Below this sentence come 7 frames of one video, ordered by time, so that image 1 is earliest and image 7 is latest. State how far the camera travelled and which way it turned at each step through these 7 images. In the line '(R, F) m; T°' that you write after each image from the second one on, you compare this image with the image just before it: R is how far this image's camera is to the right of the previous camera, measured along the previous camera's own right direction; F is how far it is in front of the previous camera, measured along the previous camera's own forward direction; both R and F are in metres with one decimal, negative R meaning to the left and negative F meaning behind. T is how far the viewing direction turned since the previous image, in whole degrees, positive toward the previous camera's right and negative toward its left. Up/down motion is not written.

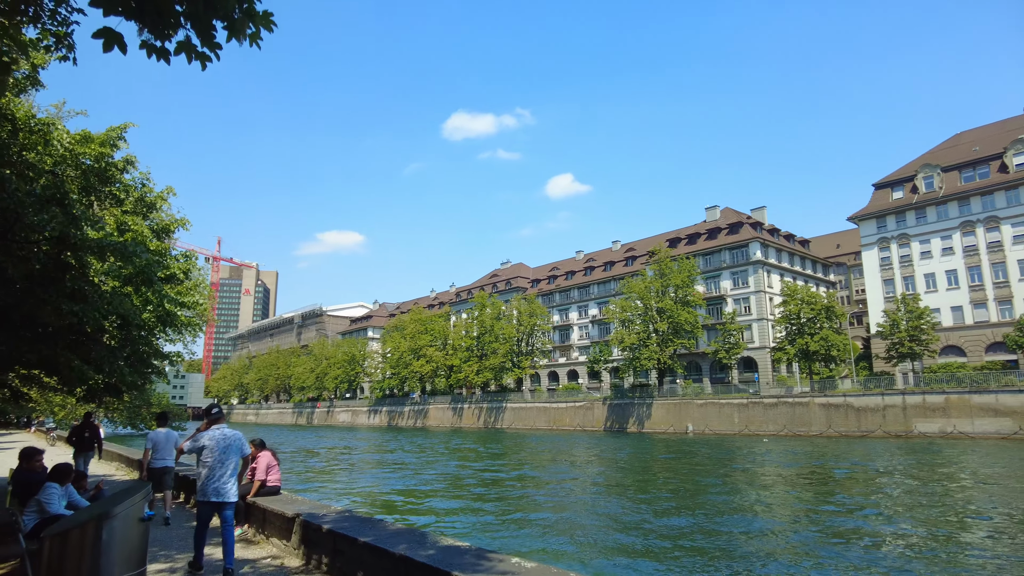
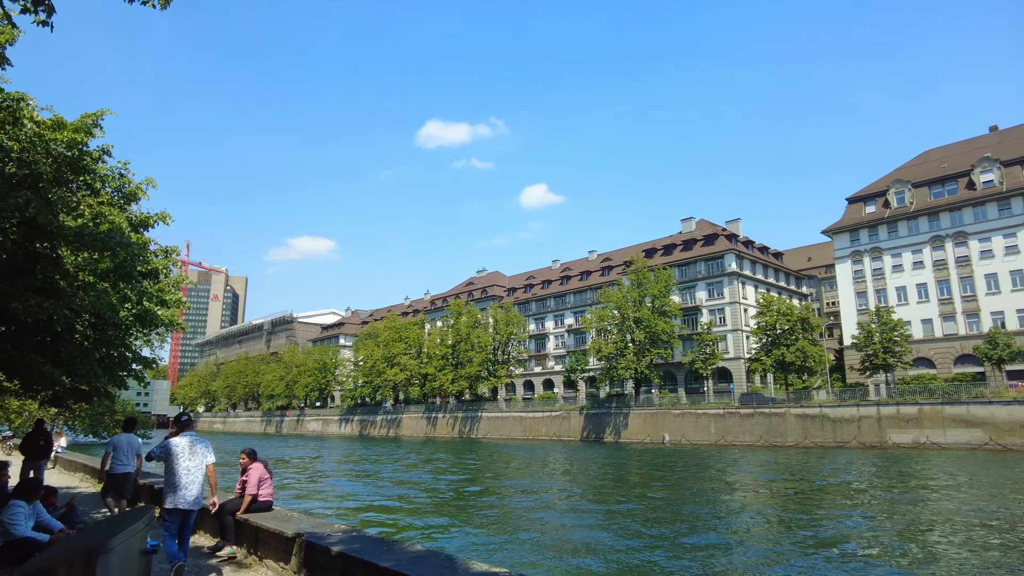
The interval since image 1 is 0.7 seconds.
(-0.2, +0.2) m; +2°
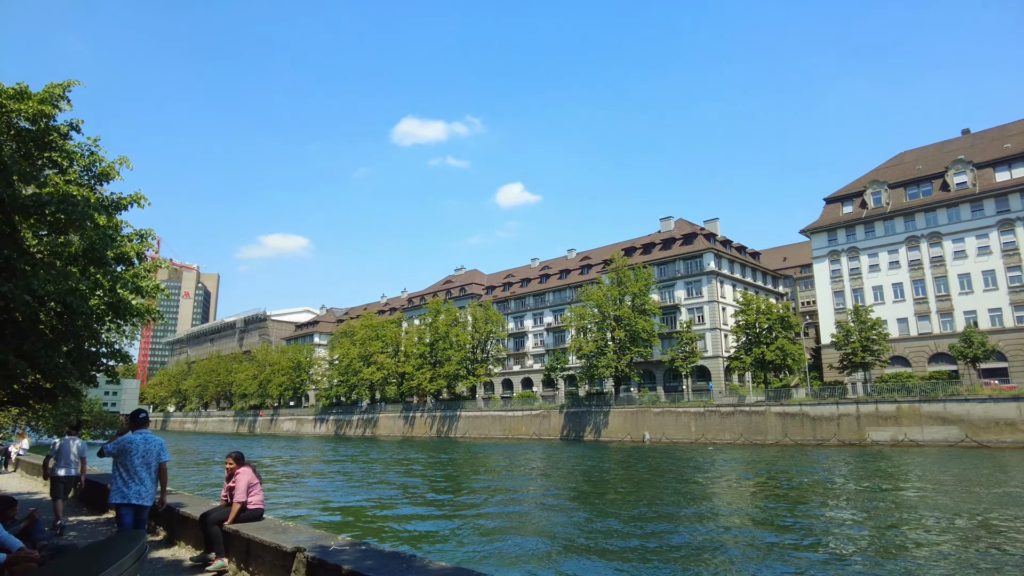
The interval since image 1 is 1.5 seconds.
(-0.2, +0.3) m; +2°
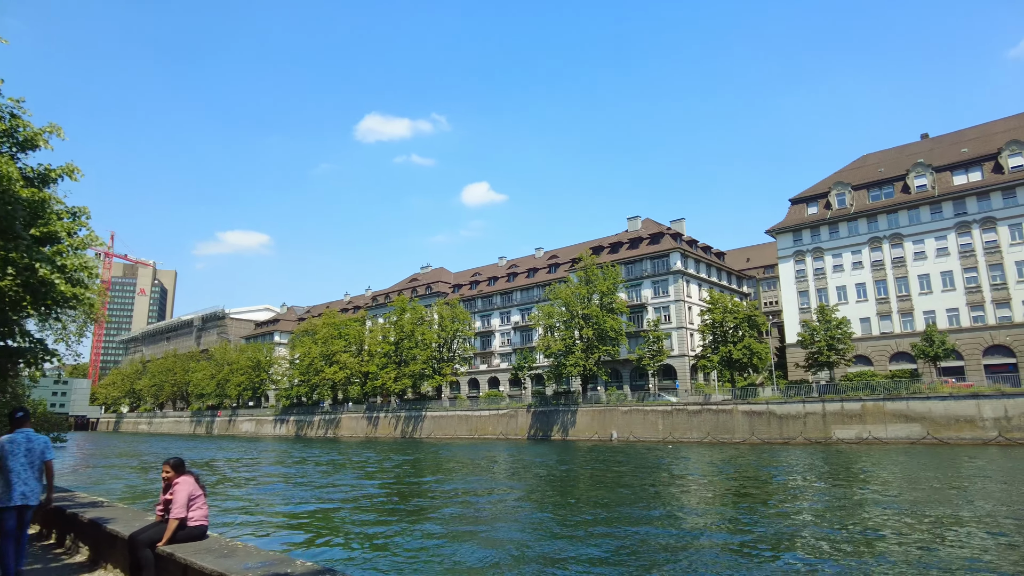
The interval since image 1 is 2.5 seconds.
(-0.1, +0.4) m; +3°
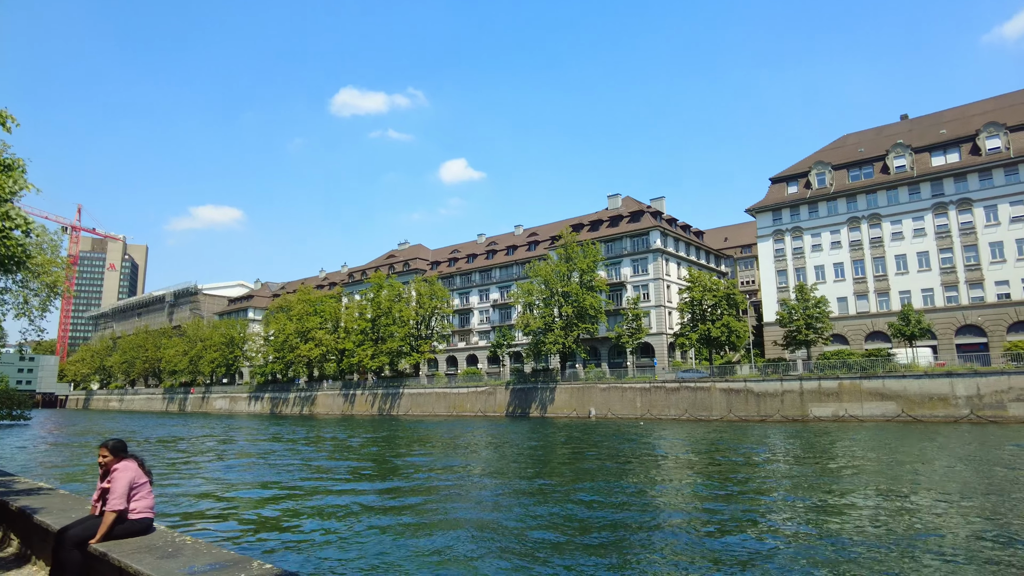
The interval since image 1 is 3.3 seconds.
(-0.1, +0.3) m; +2°
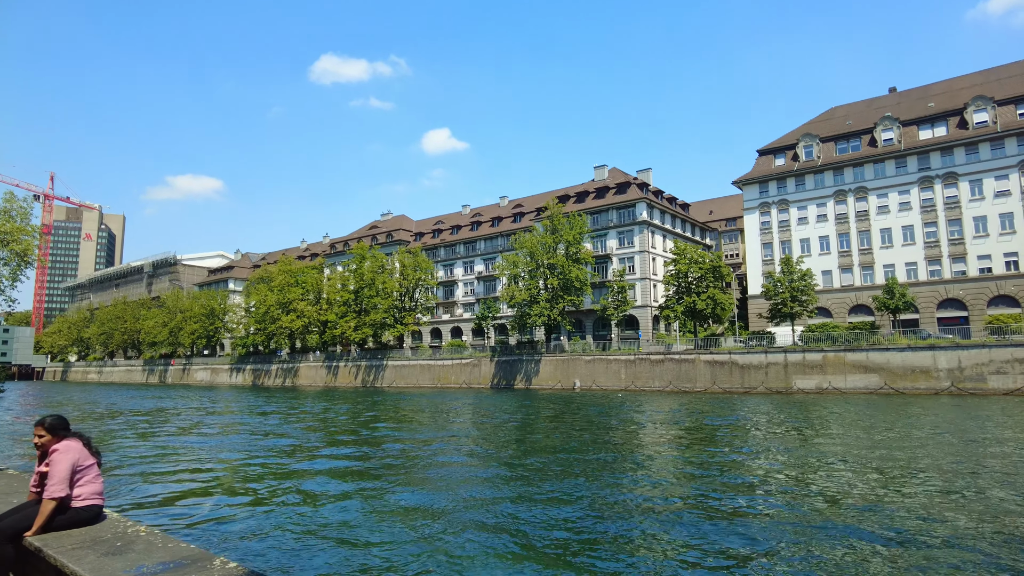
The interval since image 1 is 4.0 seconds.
(-0.1, +0.3) m; +1°
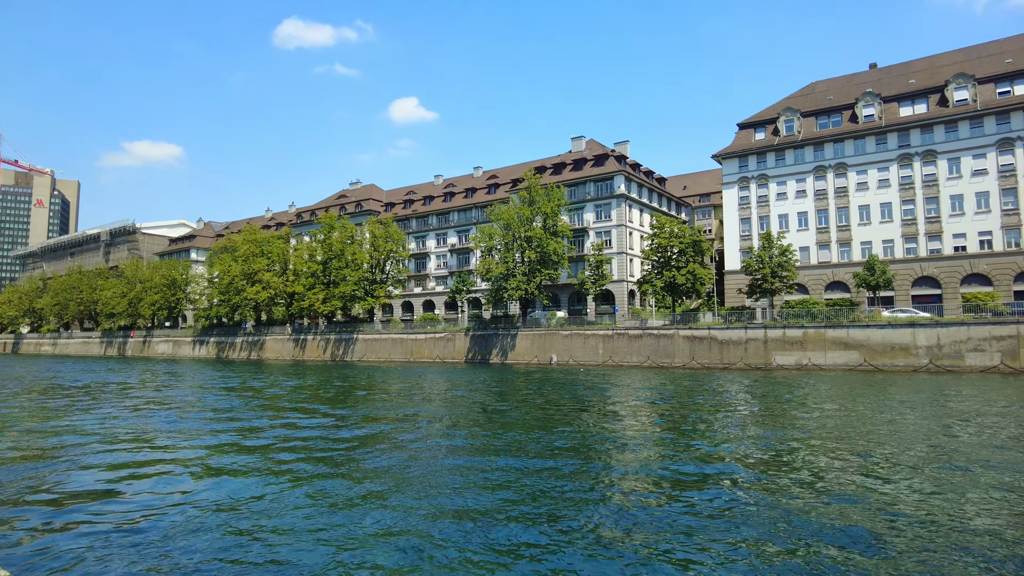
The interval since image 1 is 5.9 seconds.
(-0.3, +0.7) m; +3°
